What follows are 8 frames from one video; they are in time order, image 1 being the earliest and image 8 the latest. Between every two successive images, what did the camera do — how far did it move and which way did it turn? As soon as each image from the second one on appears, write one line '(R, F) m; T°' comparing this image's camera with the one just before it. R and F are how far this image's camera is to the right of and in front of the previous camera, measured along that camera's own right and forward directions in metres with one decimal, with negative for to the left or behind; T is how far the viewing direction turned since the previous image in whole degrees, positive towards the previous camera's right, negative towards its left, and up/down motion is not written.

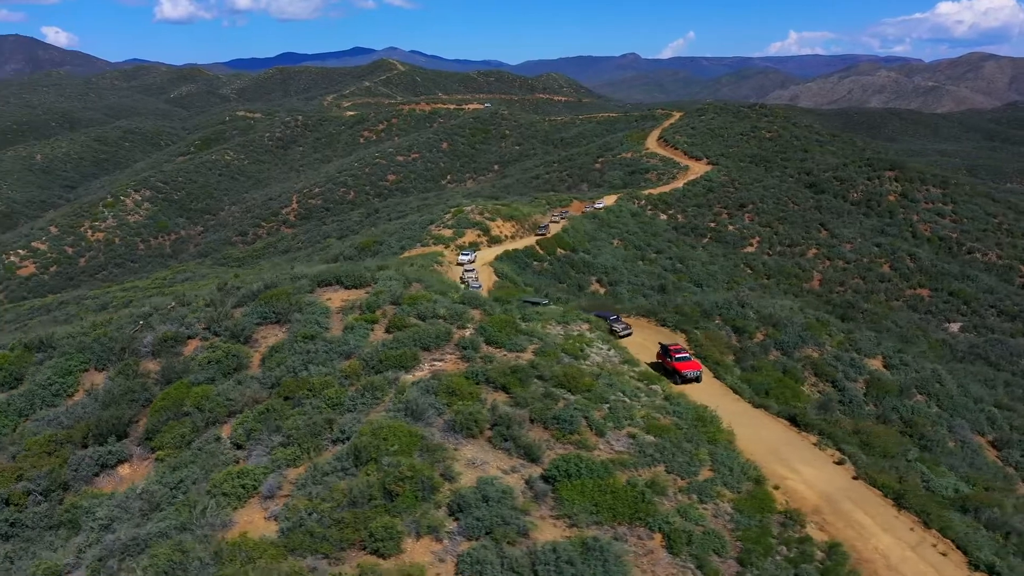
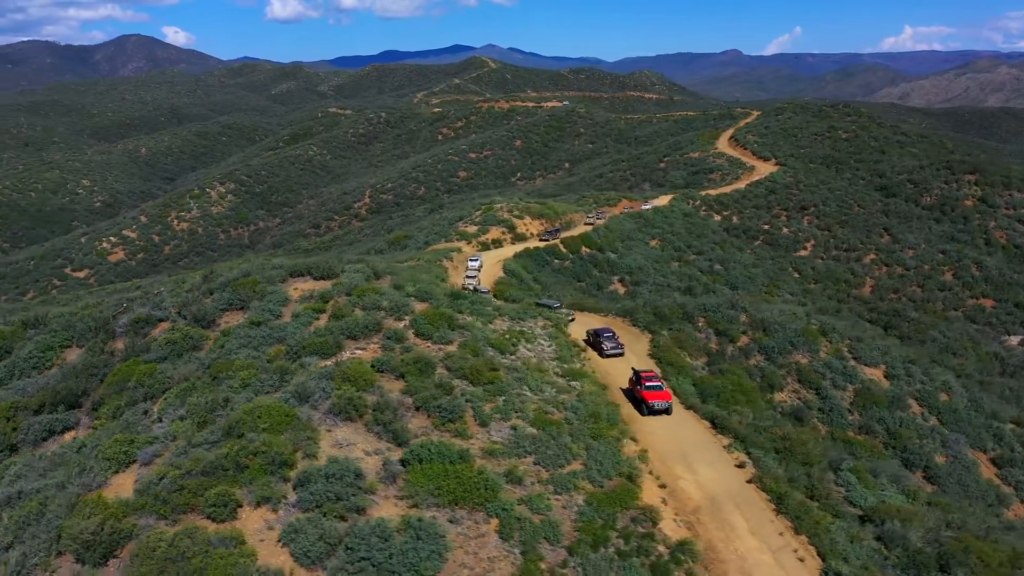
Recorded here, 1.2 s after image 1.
(+3.9, -0.6) m; -7°
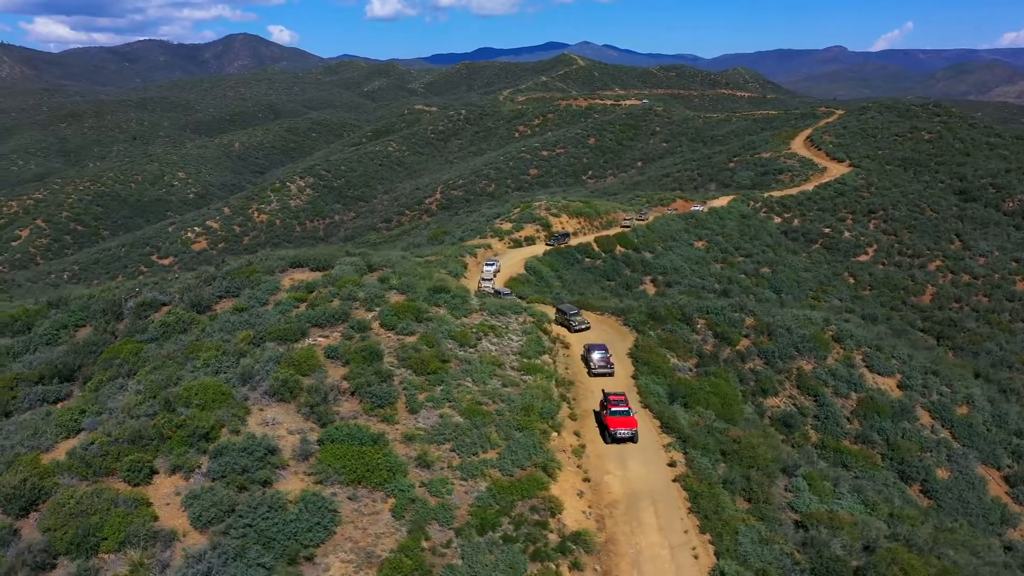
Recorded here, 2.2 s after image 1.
(+3.2, -0.5) m; -6°
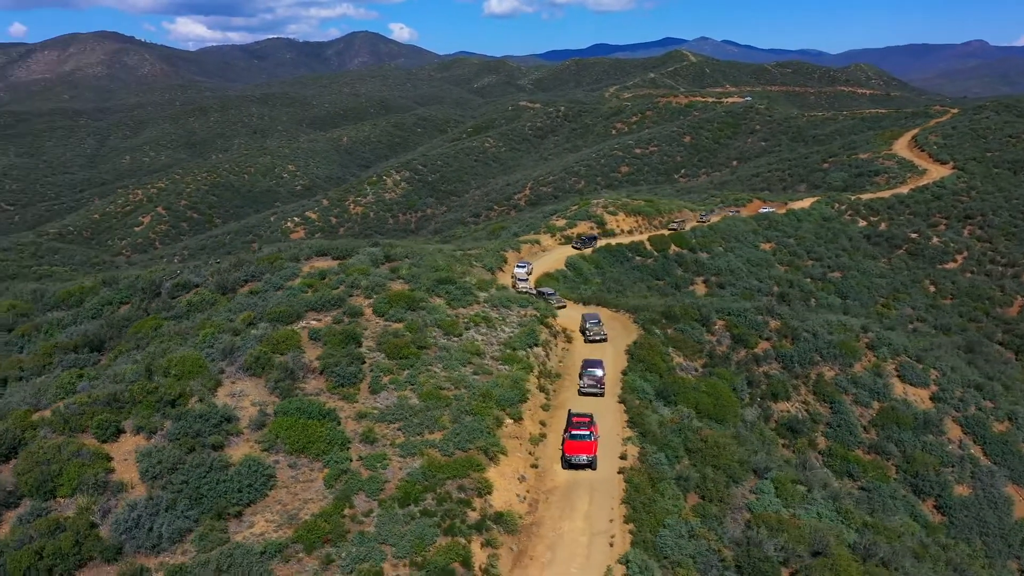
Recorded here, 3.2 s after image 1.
(+3.3, -0.6) m; -8°
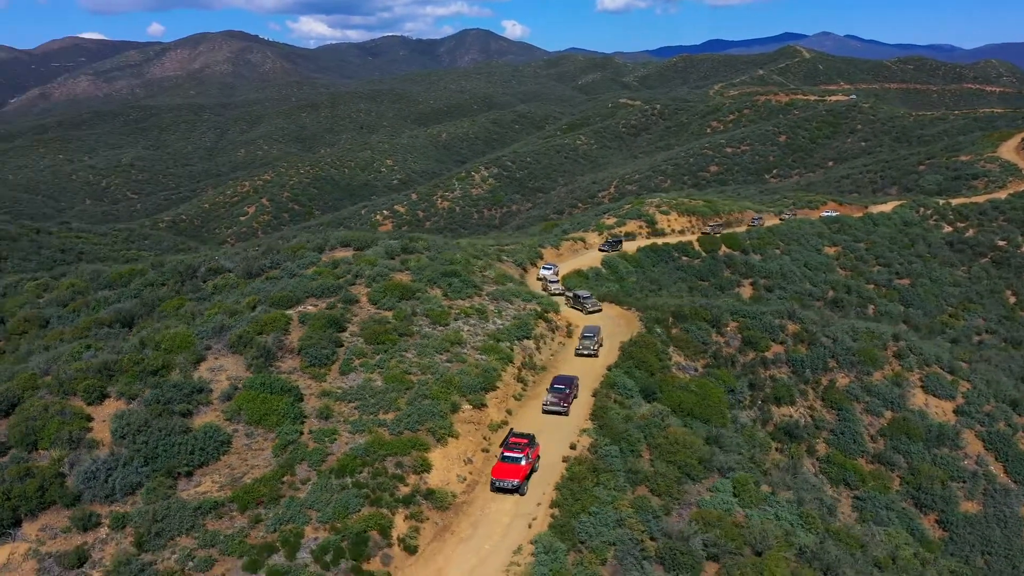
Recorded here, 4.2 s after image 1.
(+3.3, -0.7) m; -7°
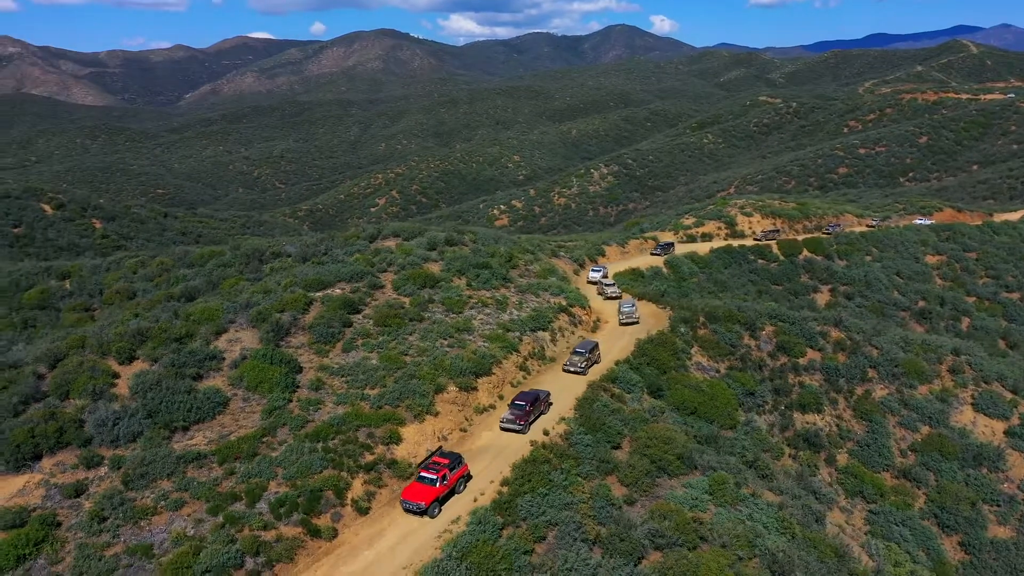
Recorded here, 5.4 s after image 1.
(+3.7, -0.8) m; -10°
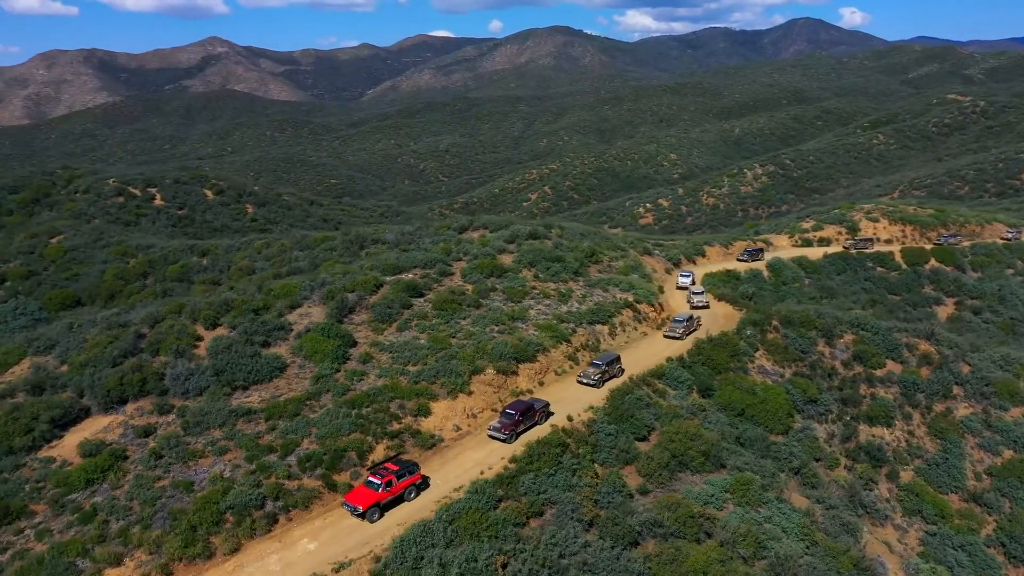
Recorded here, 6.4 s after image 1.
(+3.3, -0.8) m; -11°
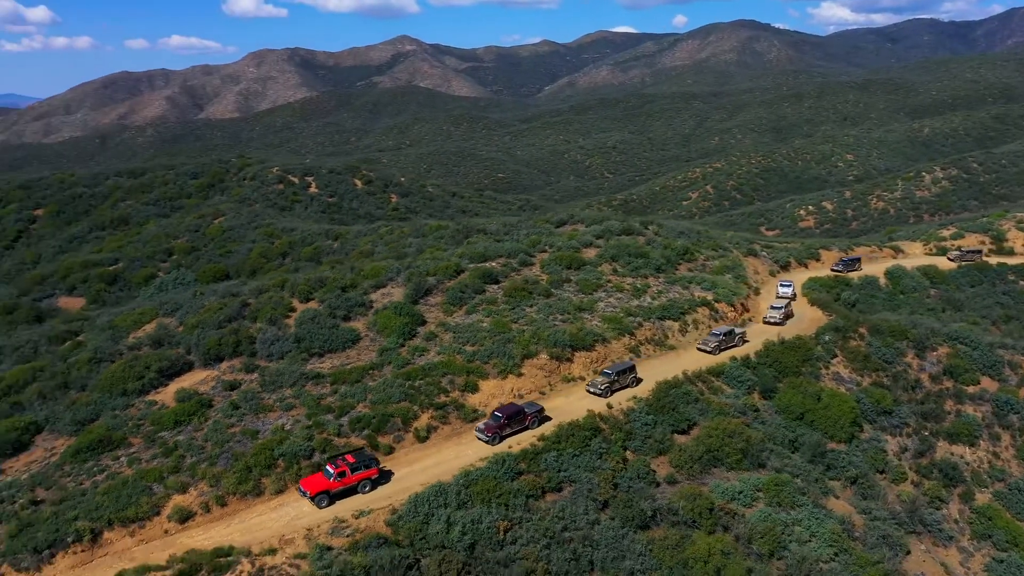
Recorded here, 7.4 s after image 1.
(+3.2, -0.9) m; -12°
